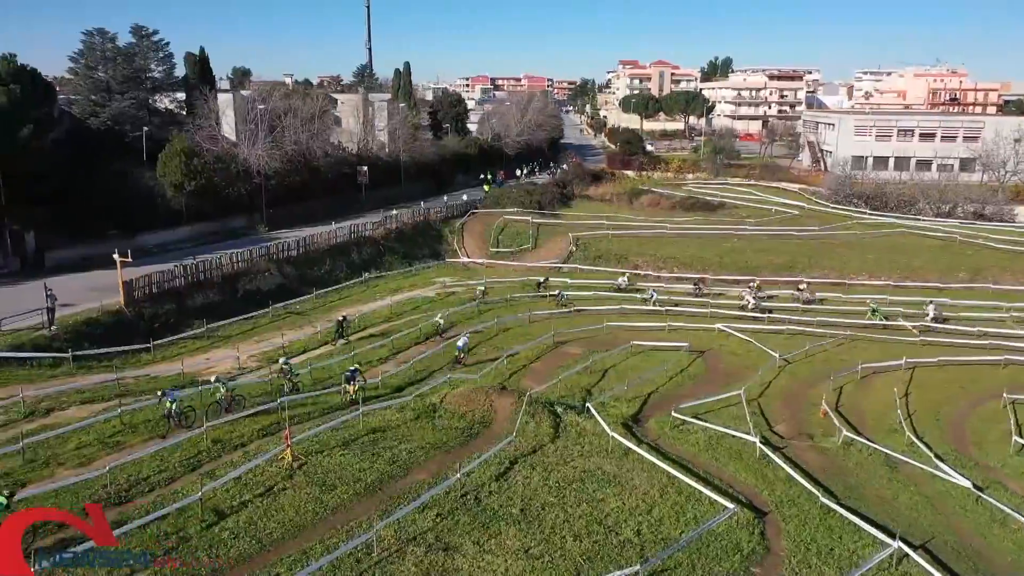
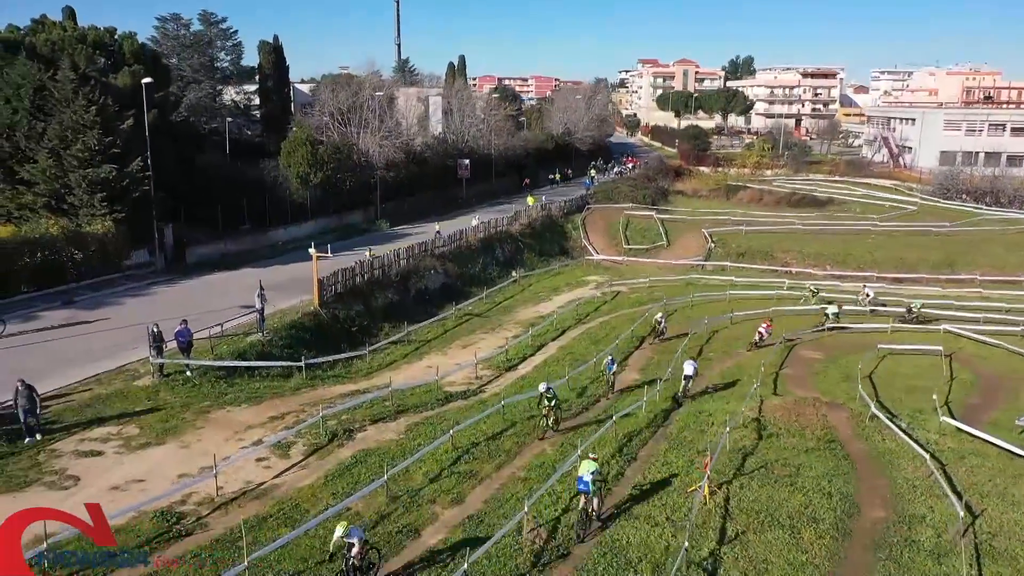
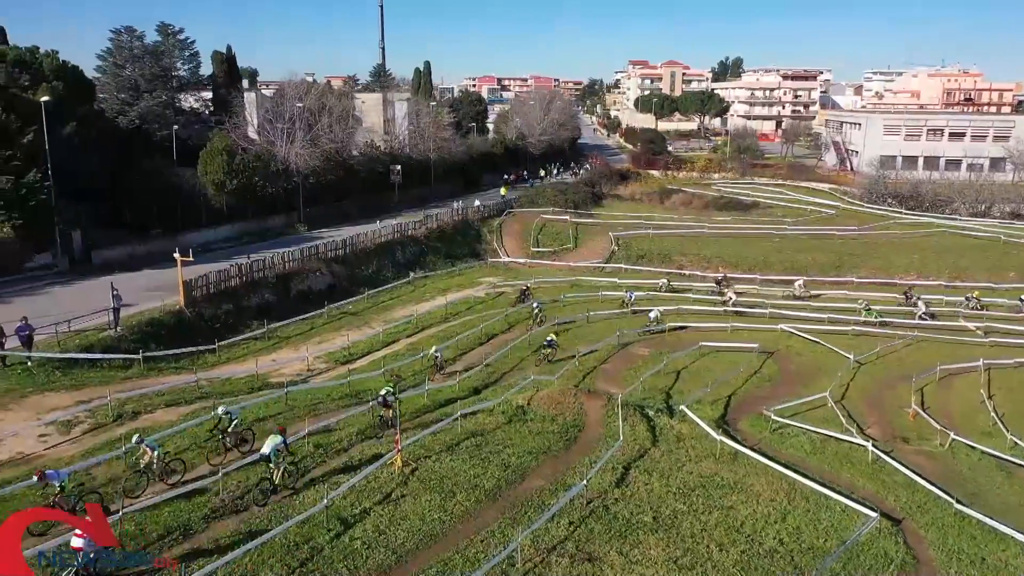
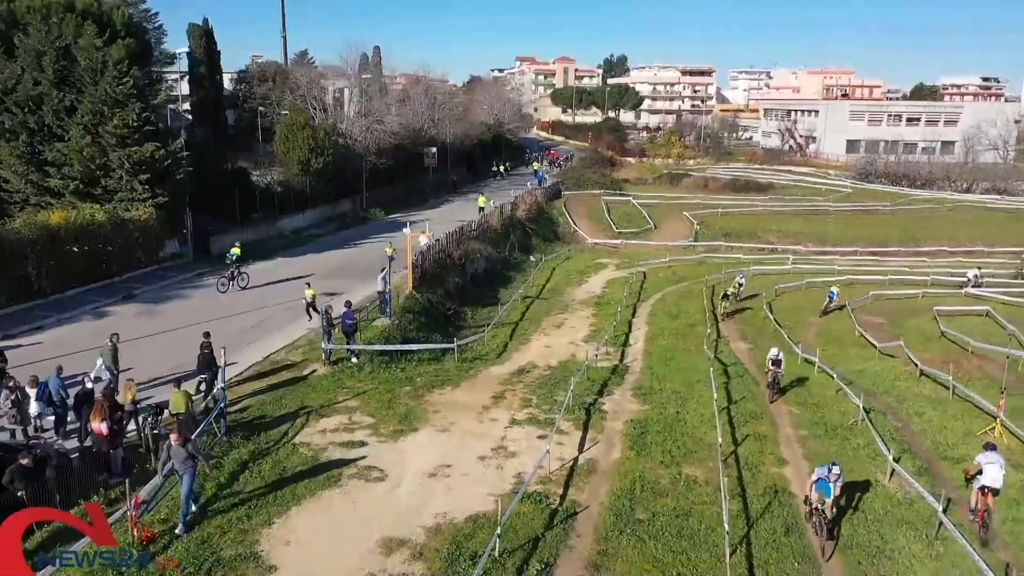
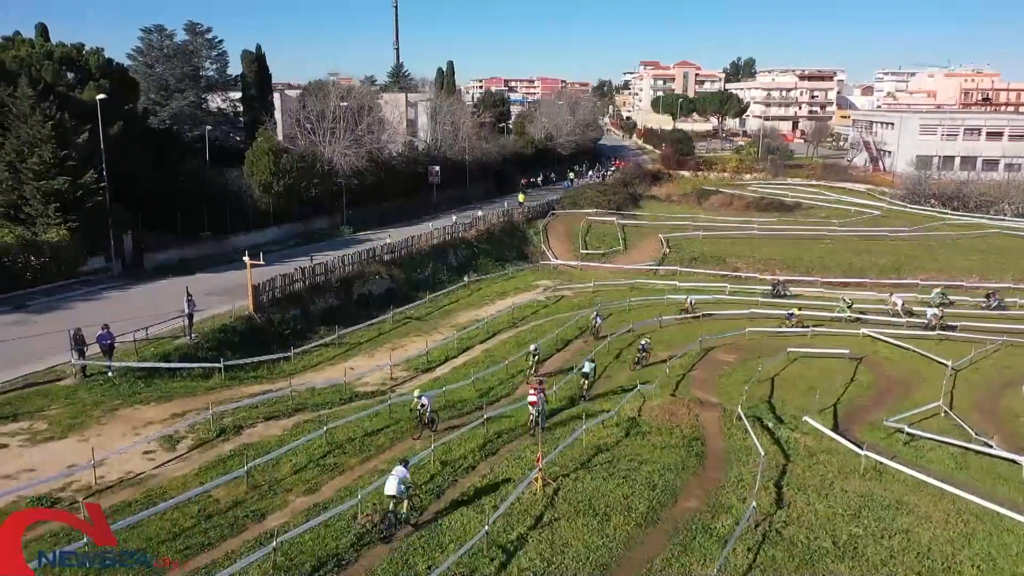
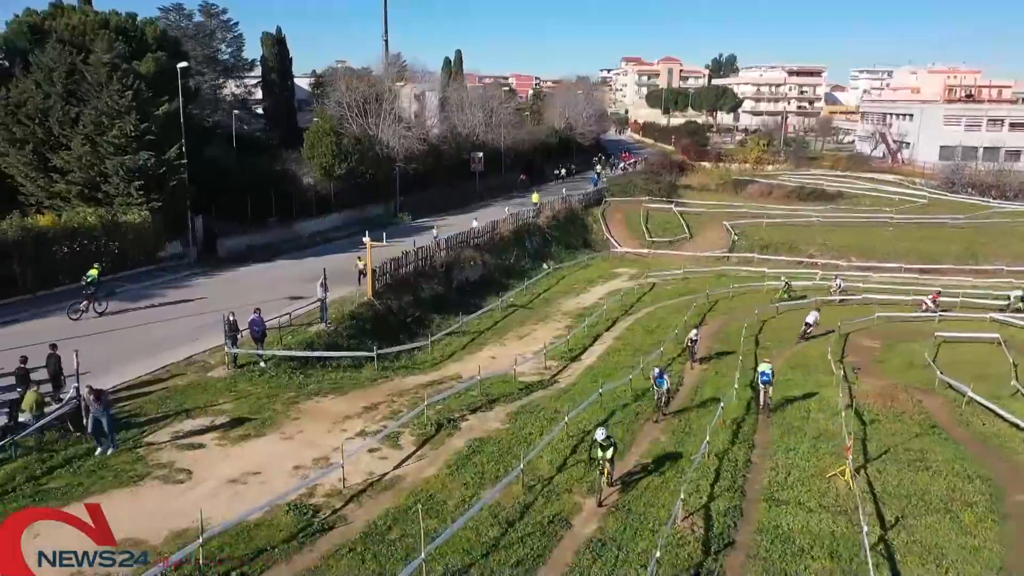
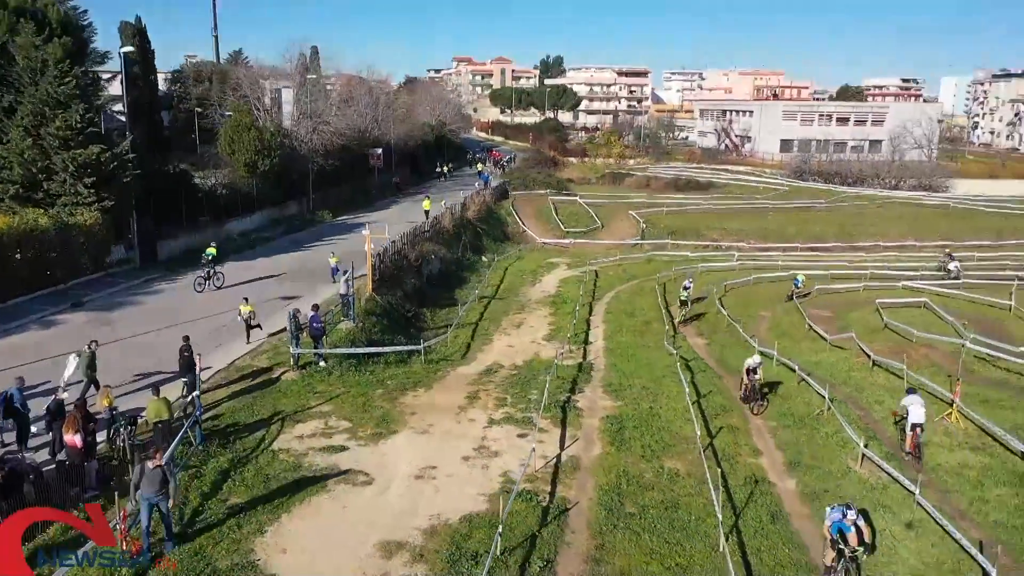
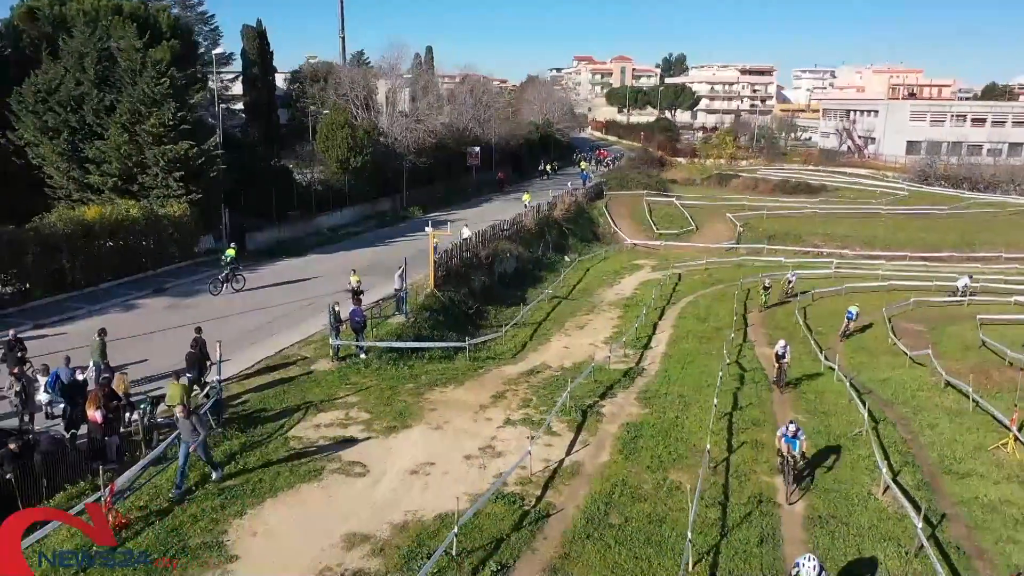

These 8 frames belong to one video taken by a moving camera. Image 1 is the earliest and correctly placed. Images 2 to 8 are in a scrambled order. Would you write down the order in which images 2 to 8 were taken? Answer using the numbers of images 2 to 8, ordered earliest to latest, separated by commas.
3, 5, 2, 6, 8, 4, 7
